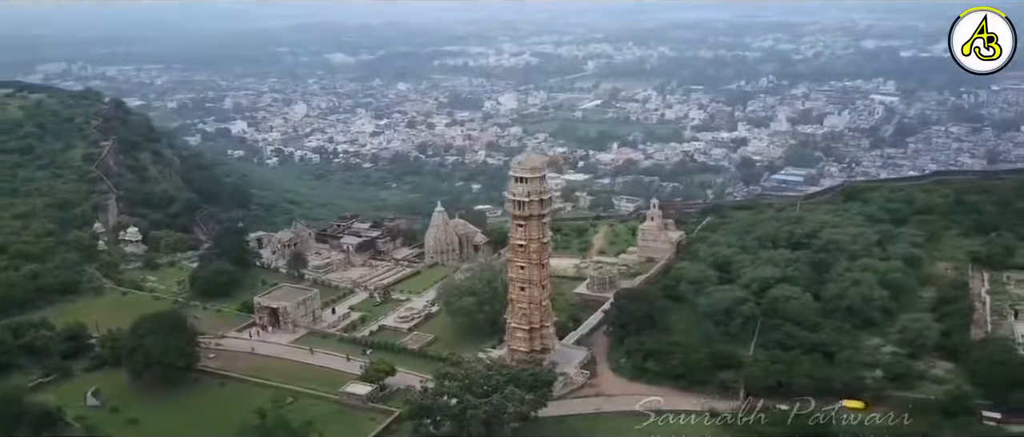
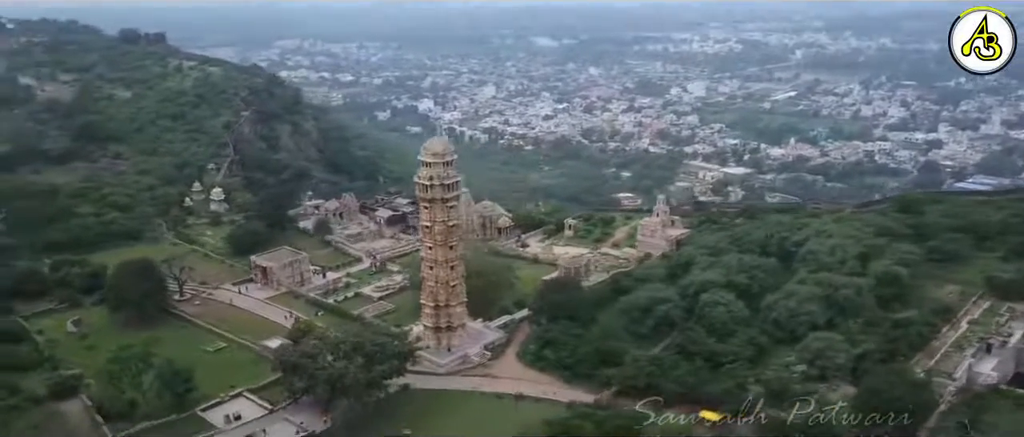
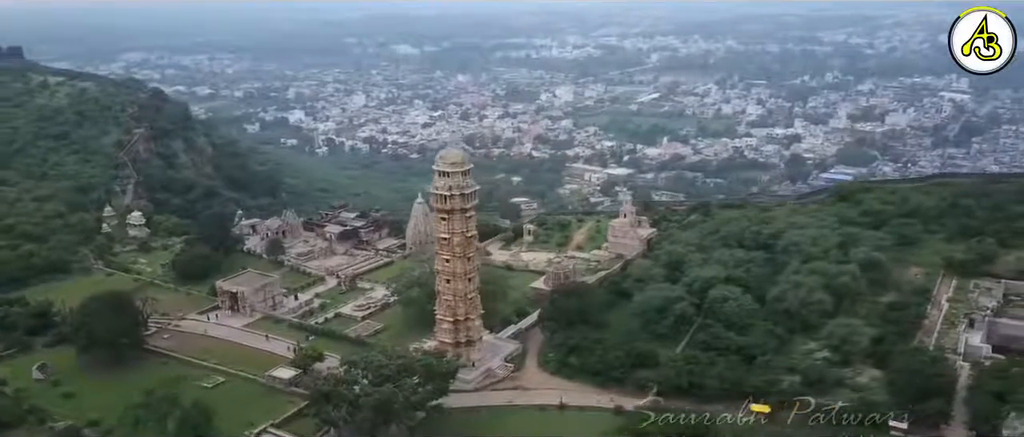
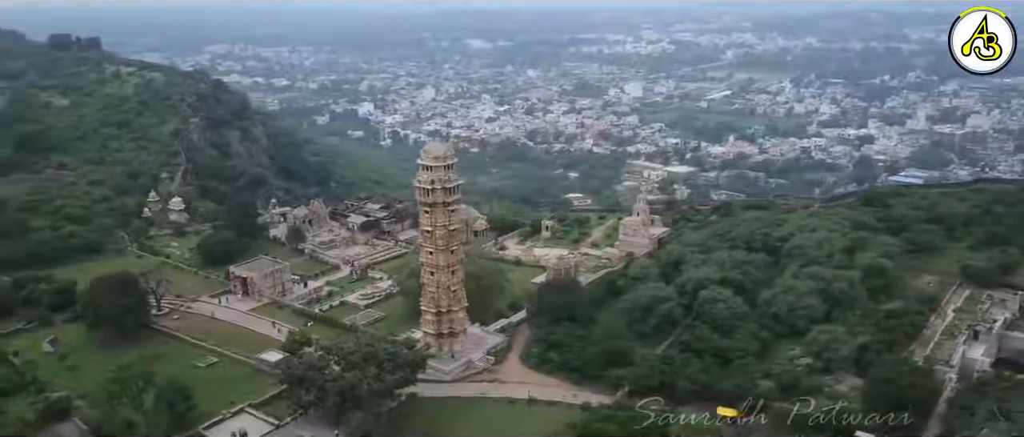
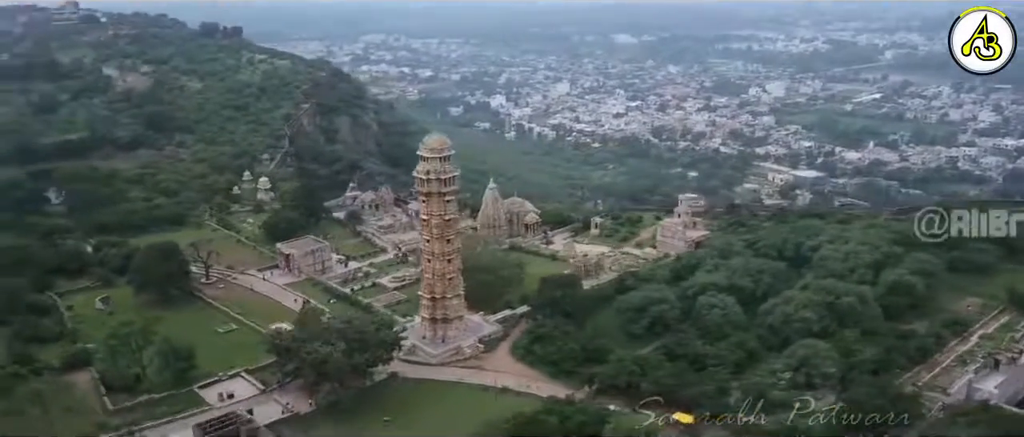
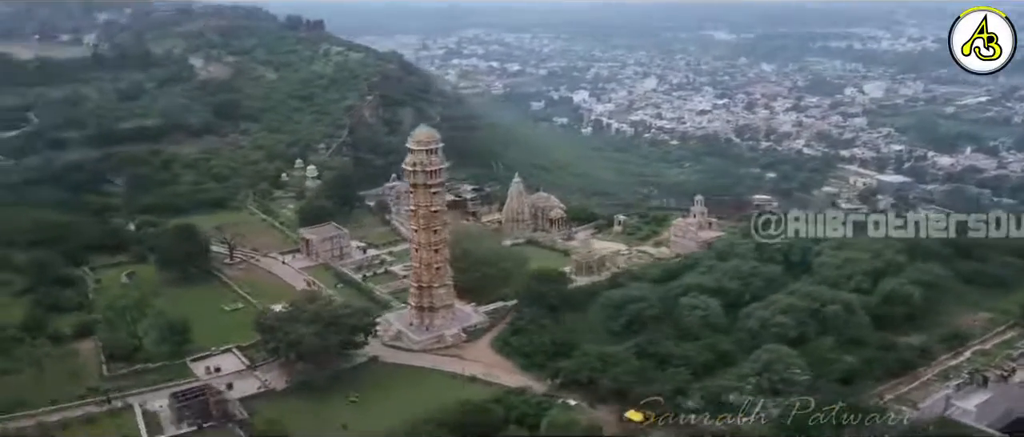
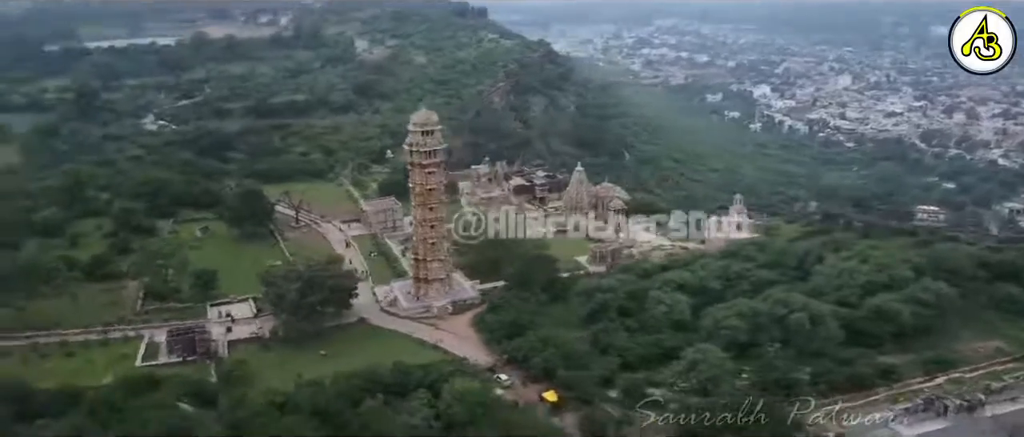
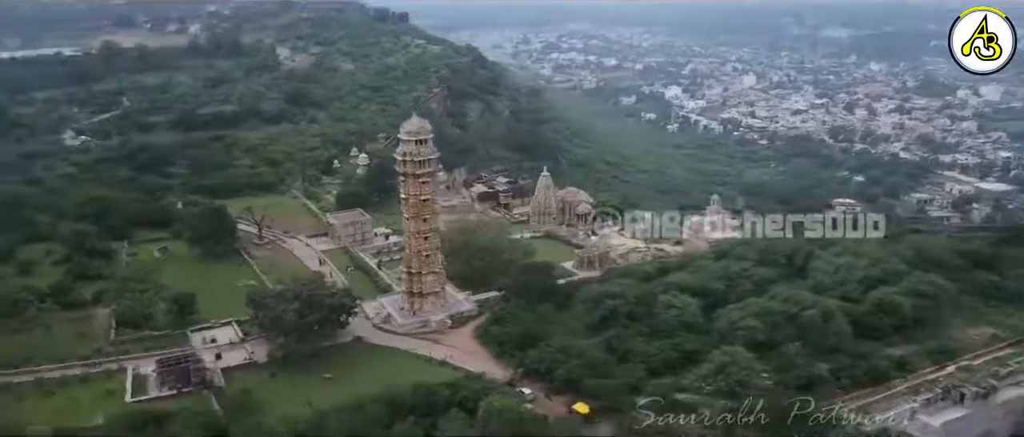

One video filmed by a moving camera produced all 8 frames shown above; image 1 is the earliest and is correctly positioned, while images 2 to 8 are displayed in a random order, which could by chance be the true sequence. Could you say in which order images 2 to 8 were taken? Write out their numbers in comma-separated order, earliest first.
3, 4, 2, 5, 6, 8, 7
